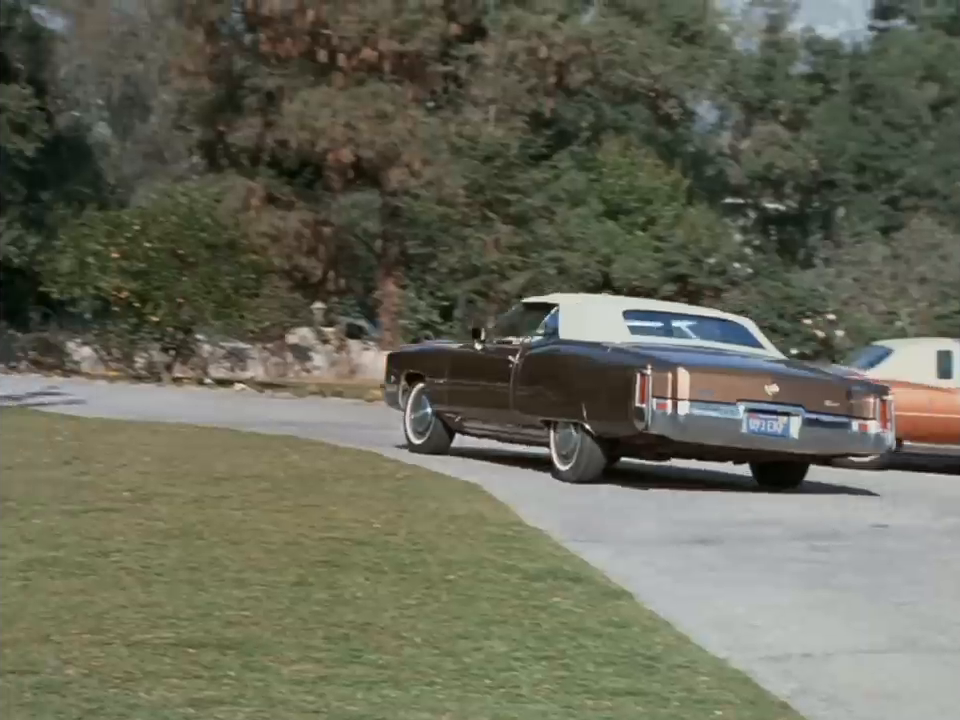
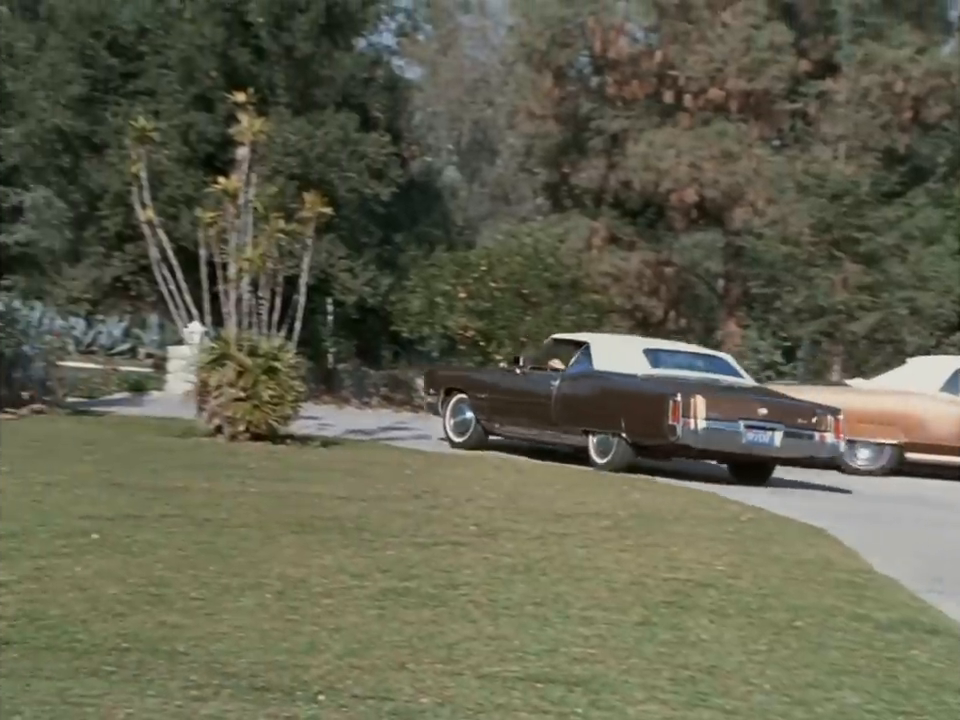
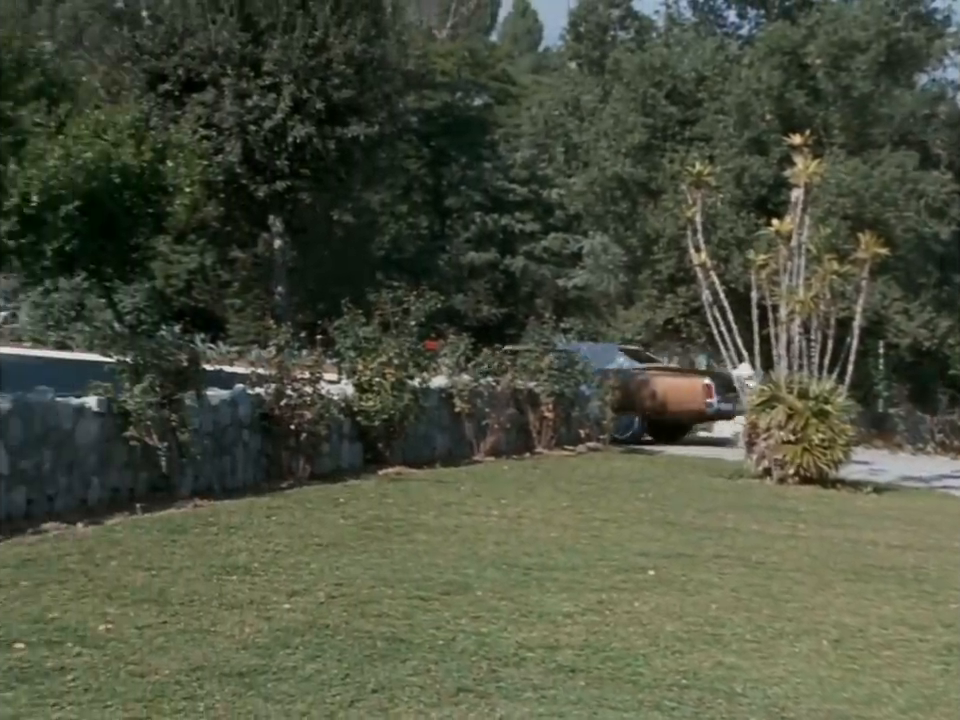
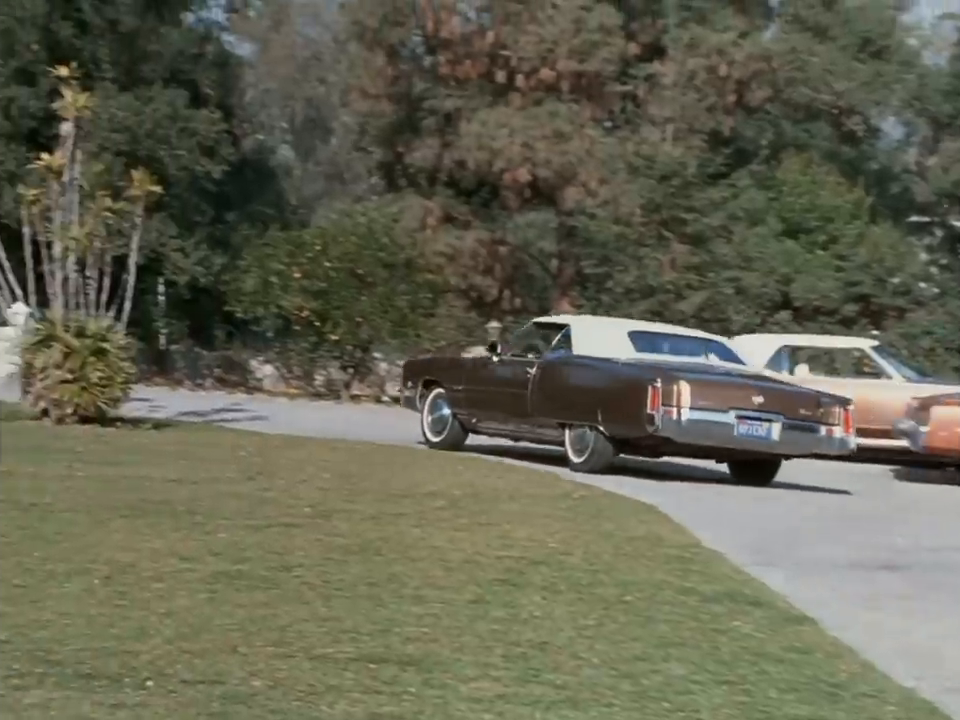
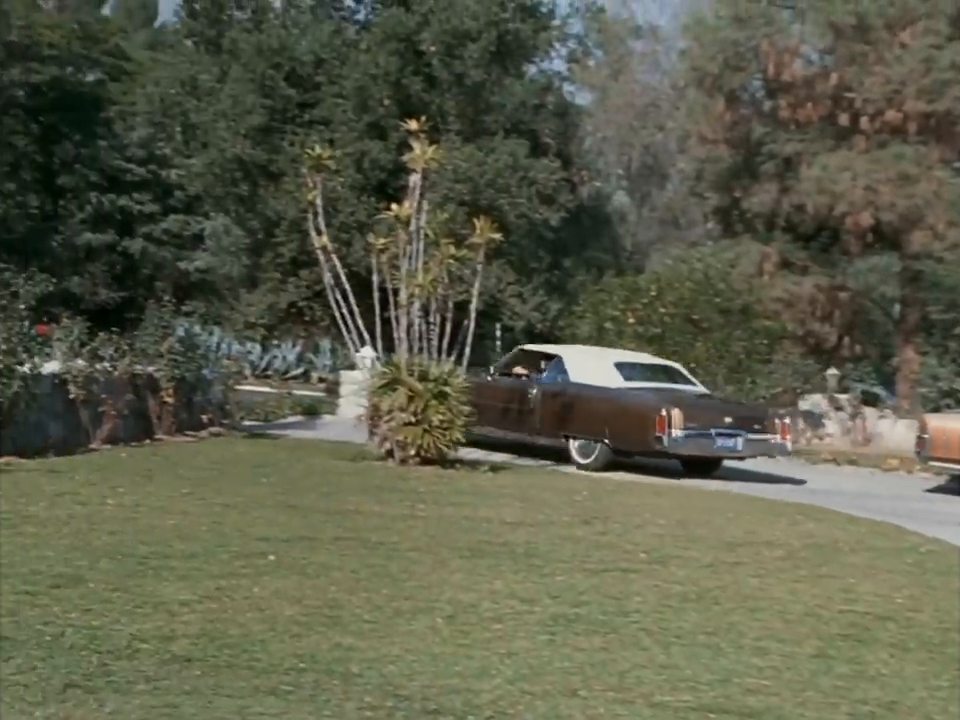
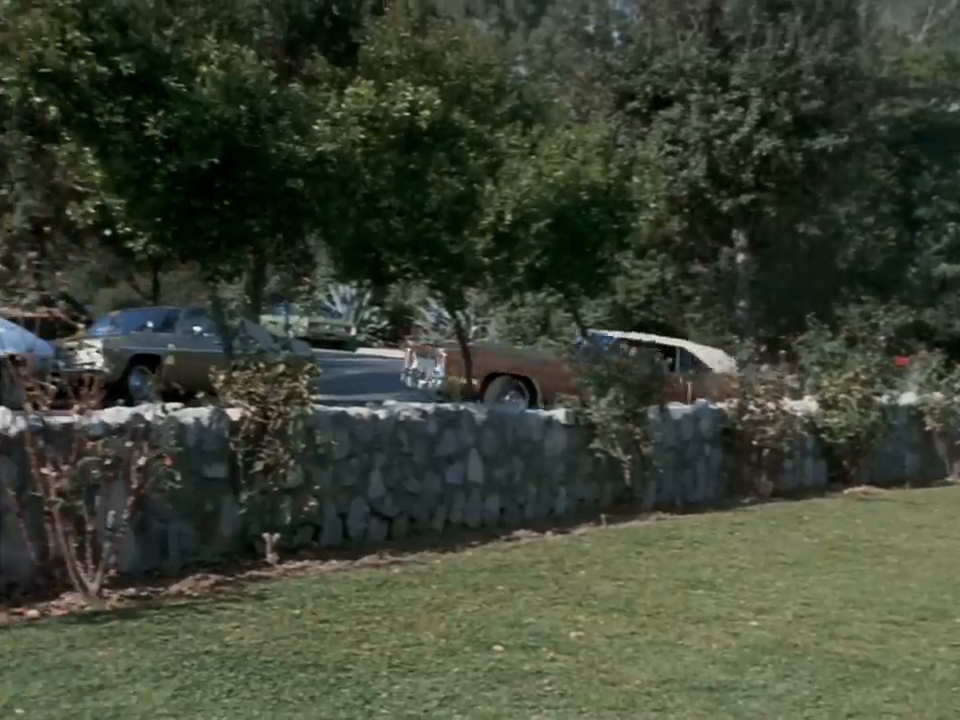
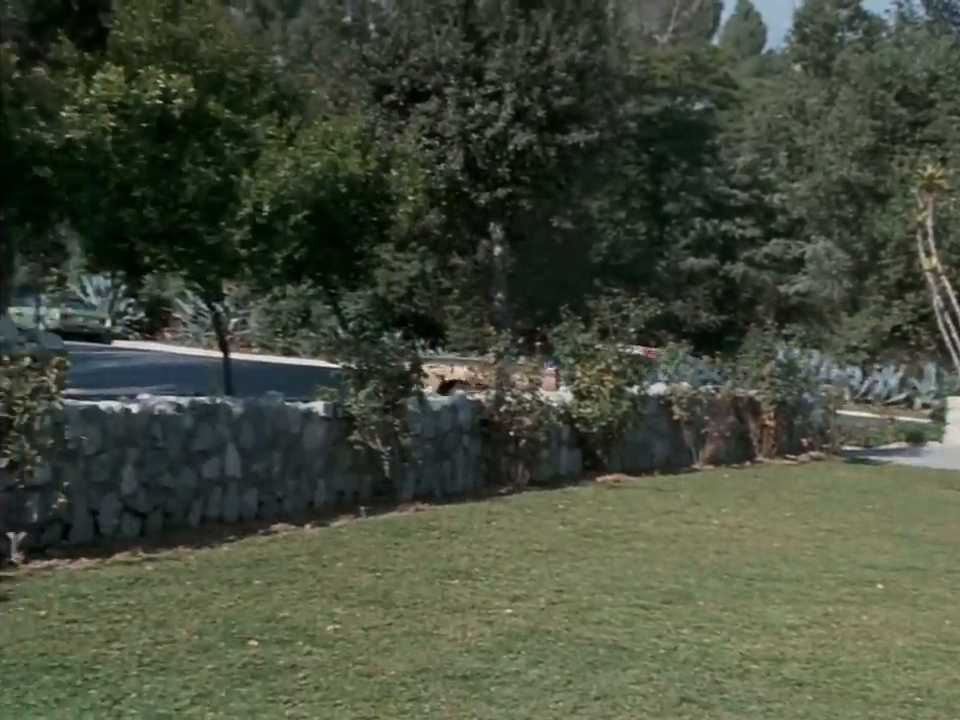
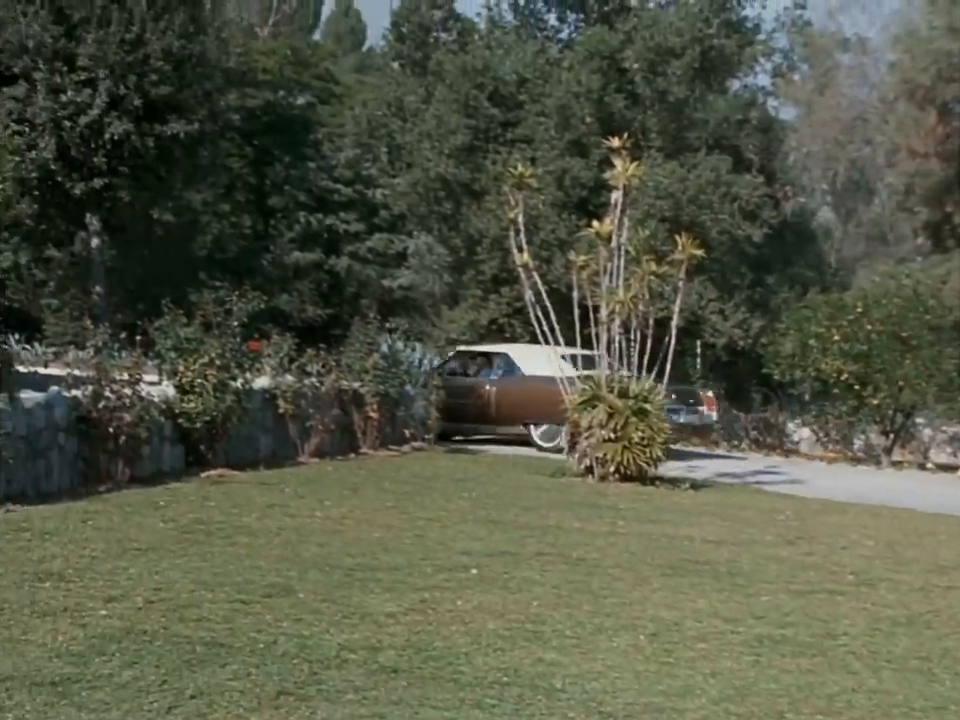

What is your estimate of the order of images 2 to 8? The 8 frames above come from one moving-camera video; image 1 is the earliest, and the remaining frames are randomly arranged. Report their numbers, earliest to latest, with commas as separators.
4, 2, 5, 8, 3, 7, 6
